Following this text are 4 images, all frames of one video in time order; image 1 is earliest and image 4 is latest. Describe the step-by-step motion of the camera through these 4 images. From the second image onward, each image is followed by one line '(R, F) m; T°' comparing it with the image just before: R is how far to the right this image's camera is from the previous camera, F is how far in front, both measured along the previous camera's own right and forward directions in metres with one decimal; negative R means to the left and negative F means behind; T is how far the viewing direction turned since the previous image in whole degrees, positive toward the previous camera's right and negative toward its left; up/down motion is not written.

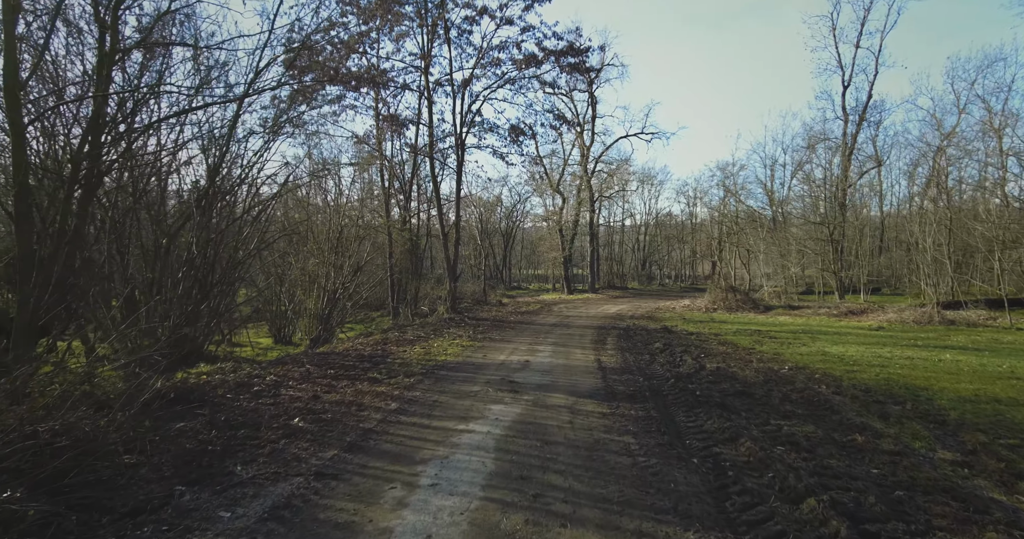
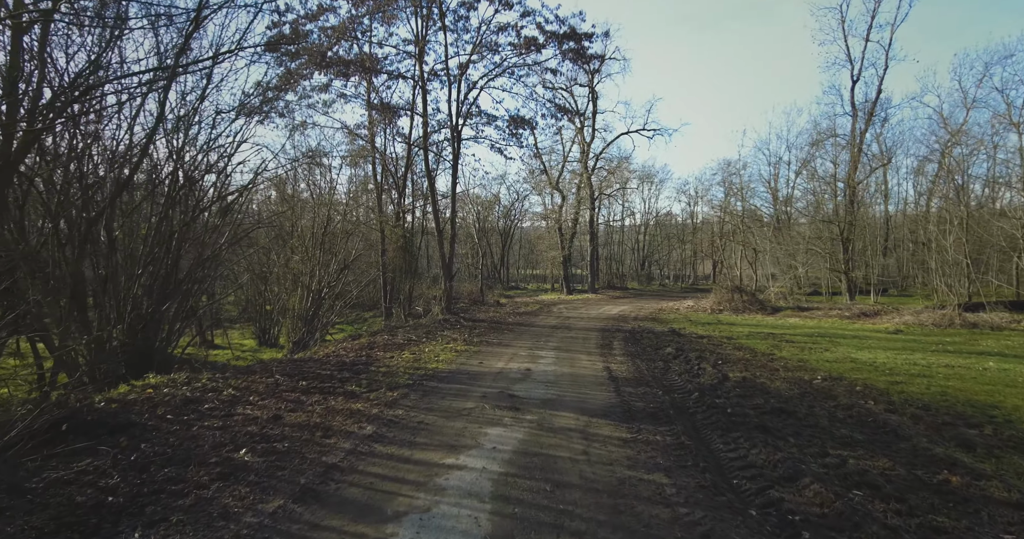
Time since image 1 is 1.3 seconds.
(0.0, +1.1) m; 0°
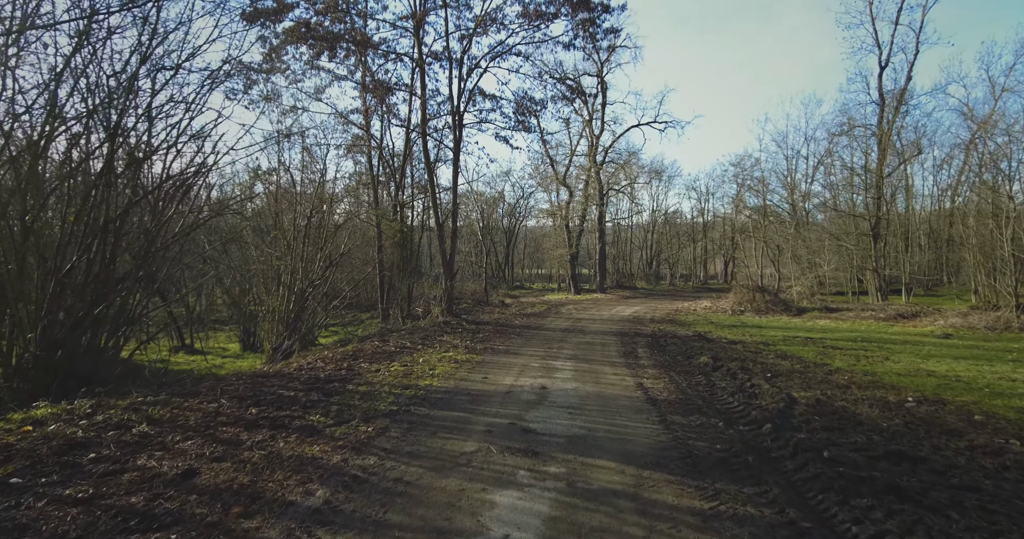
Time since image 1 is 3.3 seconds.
(-0.1, +1.8) m; 0°
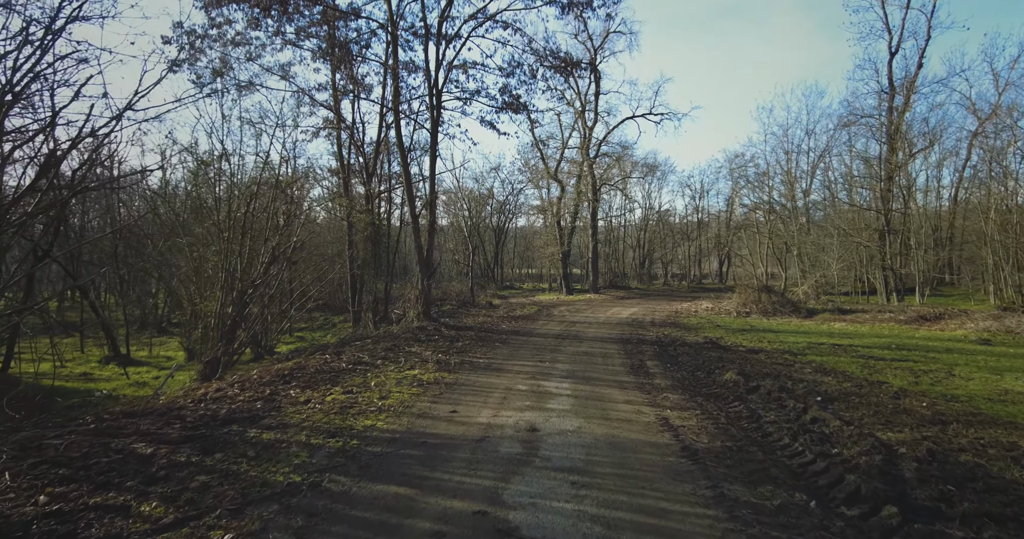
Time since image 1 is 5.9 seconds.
(+0.1, +2.2) m; +1°
